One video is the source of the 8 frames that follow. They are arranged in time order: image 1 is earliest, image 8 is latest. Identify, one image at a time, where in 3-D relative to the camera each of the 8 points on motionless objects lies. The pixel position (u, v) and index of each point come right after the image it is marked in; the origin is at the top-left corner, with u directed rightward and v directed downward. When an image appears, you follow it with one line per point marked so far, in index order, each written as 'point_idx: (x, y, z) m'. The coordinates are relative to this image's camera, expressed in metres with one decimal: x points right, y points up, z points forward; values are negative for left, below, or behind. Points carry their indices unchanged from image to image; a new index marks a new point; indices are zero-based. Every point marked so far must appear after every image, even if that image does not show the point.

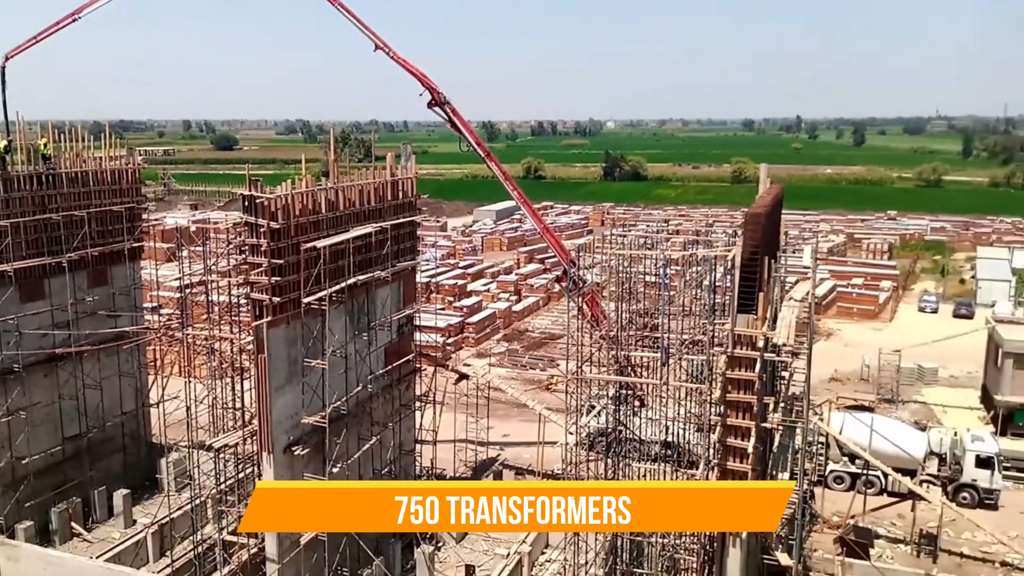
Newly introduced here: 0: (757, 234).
0: (+4.3, +1.0, +14.5) m
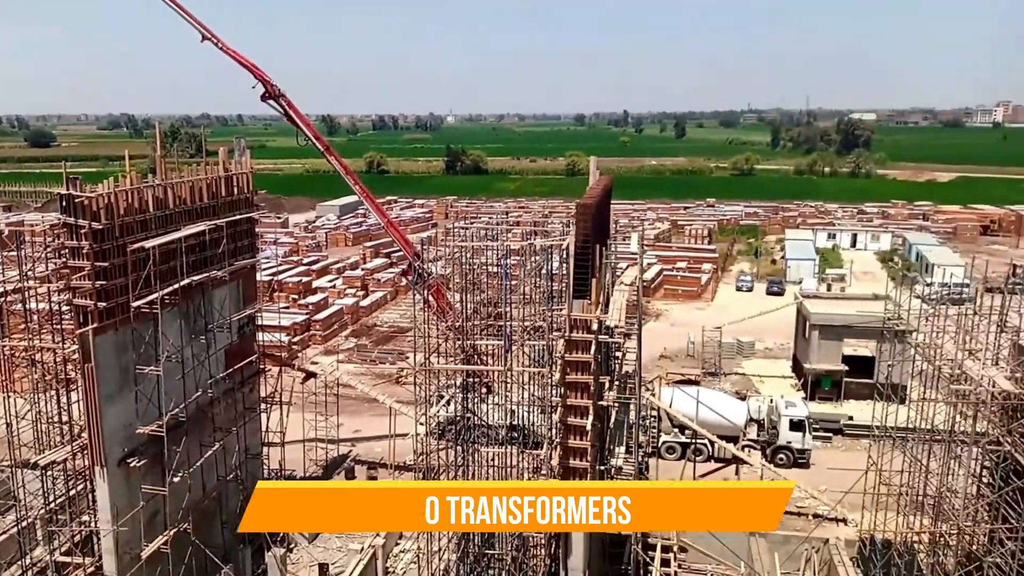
0: (+1.4, +1.2, +15.2) m
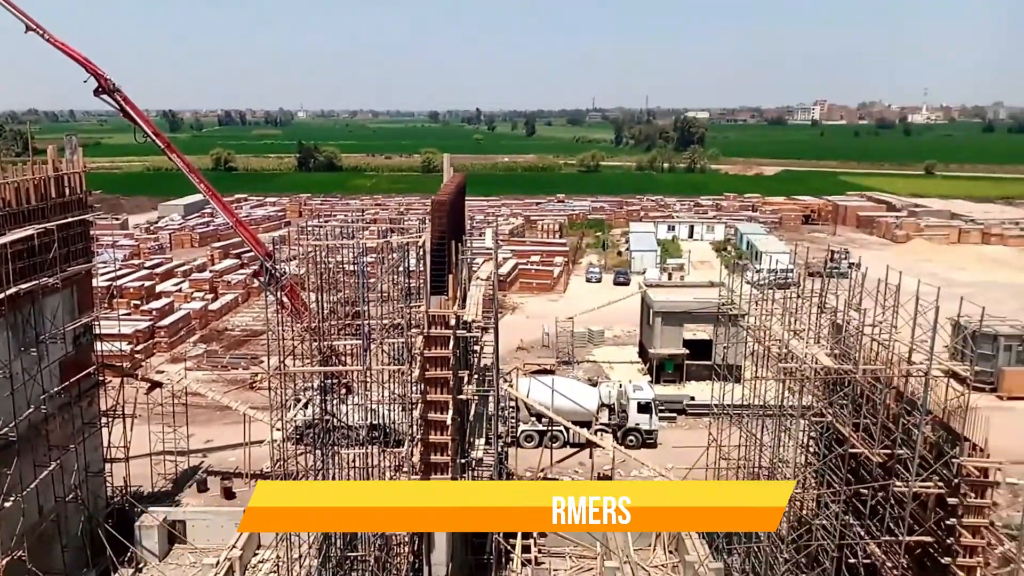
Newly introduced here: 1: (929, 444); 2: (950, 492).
0: (-1.3, +1.3, +15.4) m
1: (+8.6, -3.3, +17.2) m
2: (+8.5, -4.1, +16.2) m
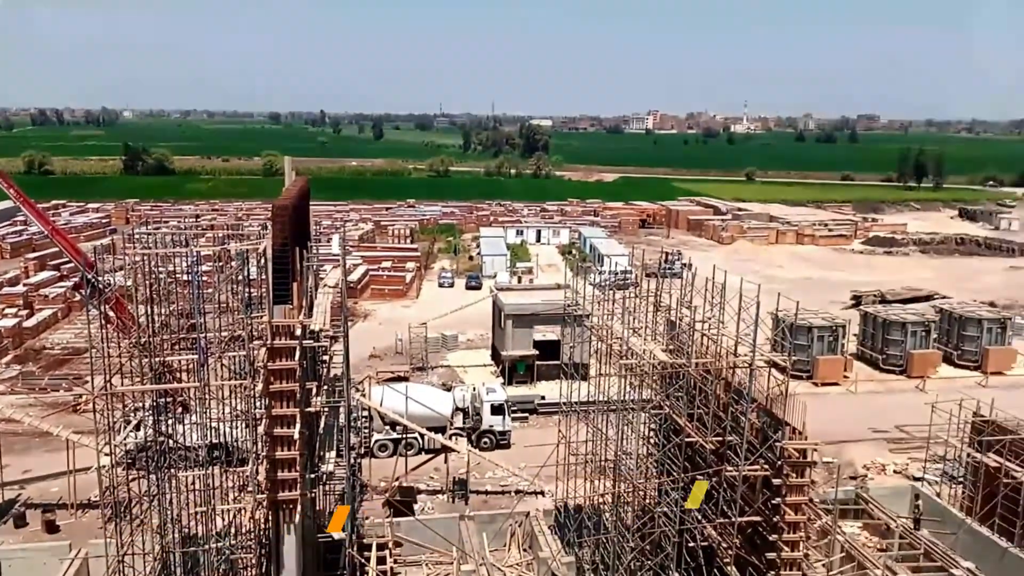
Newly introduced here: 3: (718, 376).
0: (-4.1, +1.1, +14.9) m
1: (+5.4, -3.3, +18.5) m
2: (+5.5, -4.0, +17.5) m
3: (+4.9, -2.2, +20.1) m
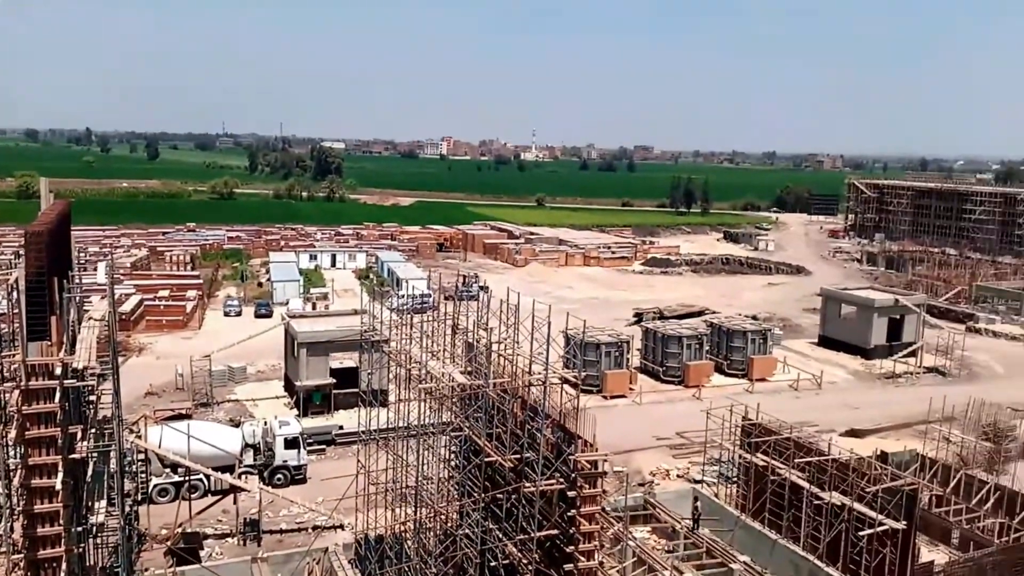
0: (-7.6, +0.6, +13.3) m
1: (+0.8, -3.7, +19.0) m
2: (+1.2, -4.4, +18.0) m
3: (0.0, -2.7, +20.4) m
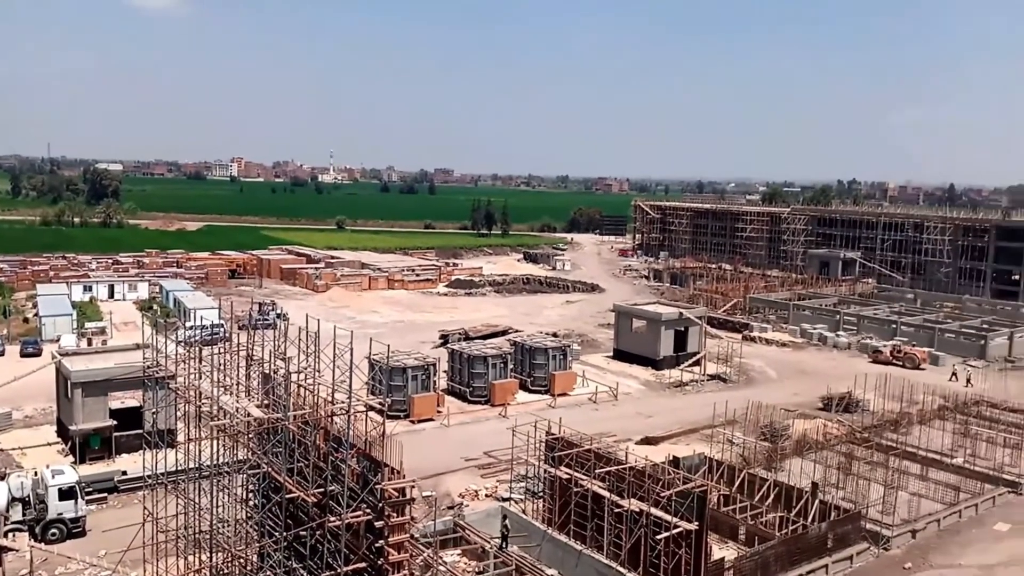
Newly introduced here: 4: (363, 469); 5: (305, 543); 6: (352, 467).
0: (-11.0, 0.0, +11.1) m
1: (-3.7, -4.3, +18.4) m
2: (-3.1, -4.9, +17.5) m
3: (-4.9, -3.3, +19.6) m
4: (-3.5, -4.1, +18.3) m
5: (-4.9, -5.9, +18.8) m
6: (-3.8, -4.1, +18.5) m
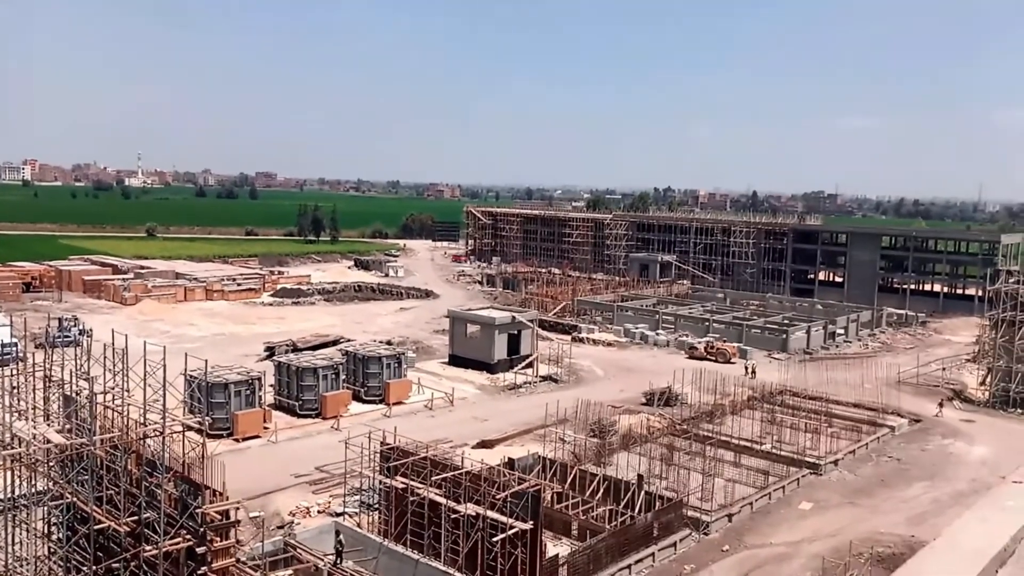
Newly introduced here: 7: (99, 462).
0: (-13.1, -0.3, +8.6) m
1: (-7.3, -4.5, +17.1) m
2: (-6.5, -5.1, +16.4) m
3: (-8.7, -3.6, +18.1) m
4: (-7.1, -4.3, +17.1) m
5: (-8.5, -6.2, +17.3) m
6: (-7.4, -4.3, +17.3) m
7: (-9.5, -3.9, +18.7) m
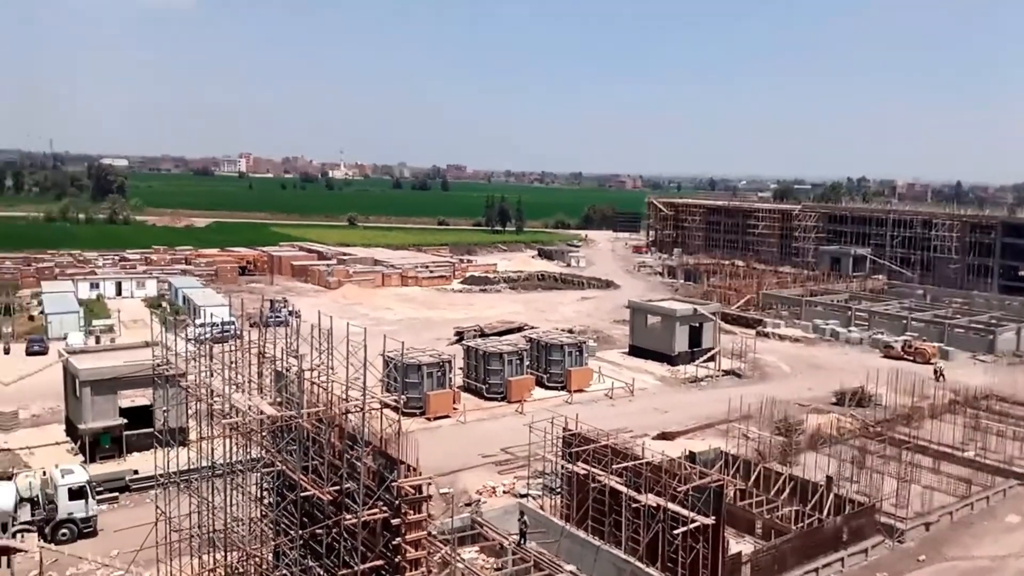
0: (-10.0, +0.2, +10.8) m
1: (-3.0, -4.1, +18.3) m
2: (-2.3, -4.8, +17.4) m
3: (-4.2, -3.2, +19.5) m
4: (-2.8, -3.9, +18.2) m
5: (-4.2, -5.8, +18.6) m
6: (-3.0, -3.9, +18.4) m
7: (-4.9, -3.5, +20.2) m
